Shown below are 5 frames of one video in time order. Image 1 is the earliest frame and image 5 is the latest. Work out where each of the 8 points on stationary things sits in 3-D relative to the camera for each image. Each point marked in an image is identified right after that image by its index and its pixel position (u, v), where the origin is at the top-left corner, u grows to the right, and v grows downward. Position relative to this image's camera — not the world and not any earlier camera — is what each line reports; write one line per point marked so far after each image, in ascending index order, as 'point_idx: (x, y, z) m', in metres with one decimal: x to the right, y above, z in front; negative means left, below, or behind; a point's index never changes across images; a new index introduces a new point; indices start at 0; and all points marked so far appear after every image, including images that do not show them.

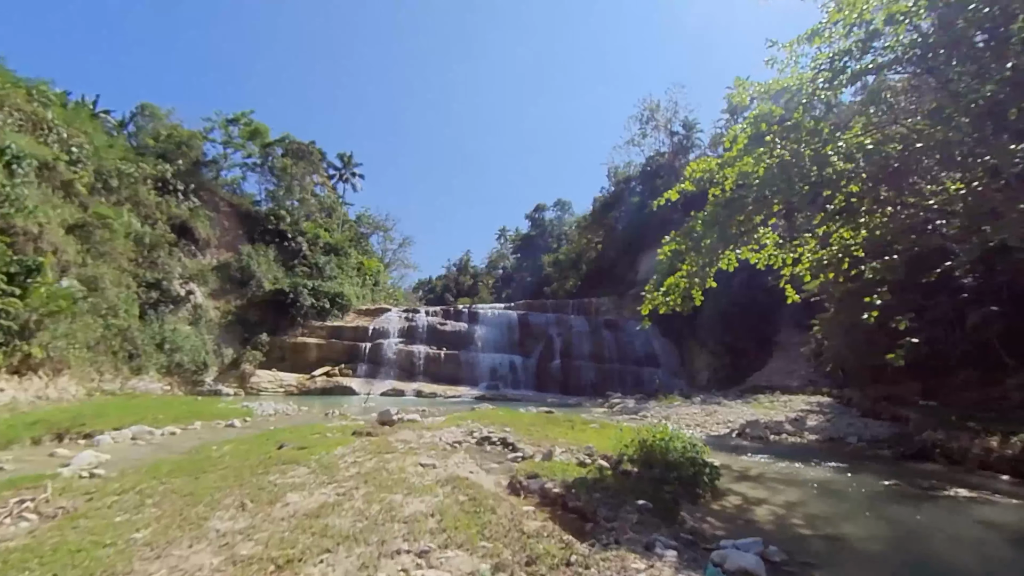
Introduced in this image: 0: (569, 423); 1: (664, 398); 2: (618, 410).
0: (+1.3, -3.3, +11.0) m
1: (+6.6, -4.7, +19.2) m
2: (+4.0, -4.6, +16.7) m
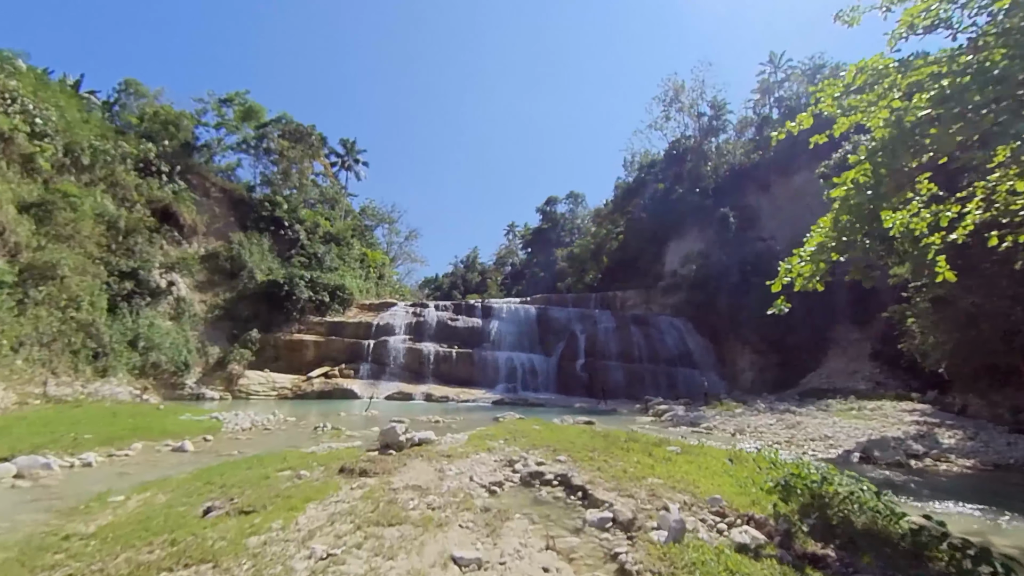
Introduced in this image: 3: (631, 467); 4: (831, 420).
0: (+2.2, -2.8, +8.1) m
1: (+7.6, -4.2, +16.3) m
2: (+4.9, -4.1, +13.9) m
3: (+1.7, -2.5, +6.1) m
4: (+9.0, -3.7, +12.5) m
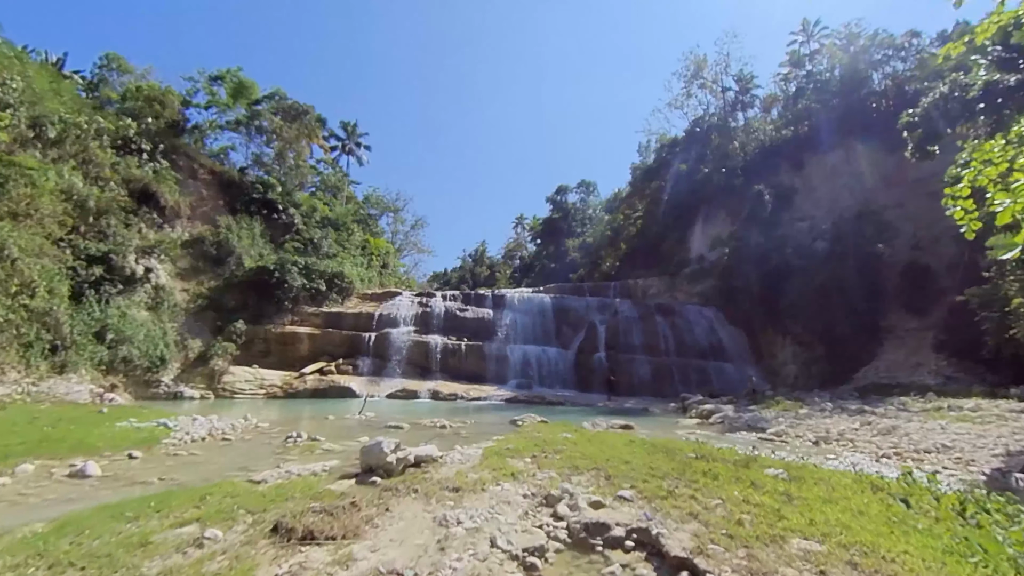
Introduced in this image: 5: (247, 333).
0: (+2.6, -2.3, +5.9) m
1: (+8.1, -3.6, +13.9) m
2: (+5.4, -3.4, +11.5) m
3: (+2.0, -2.0, +3.8) m
4: (+9.5, -3.1, +10.1) m
5: (-11.7, -2.0, +19.6) m
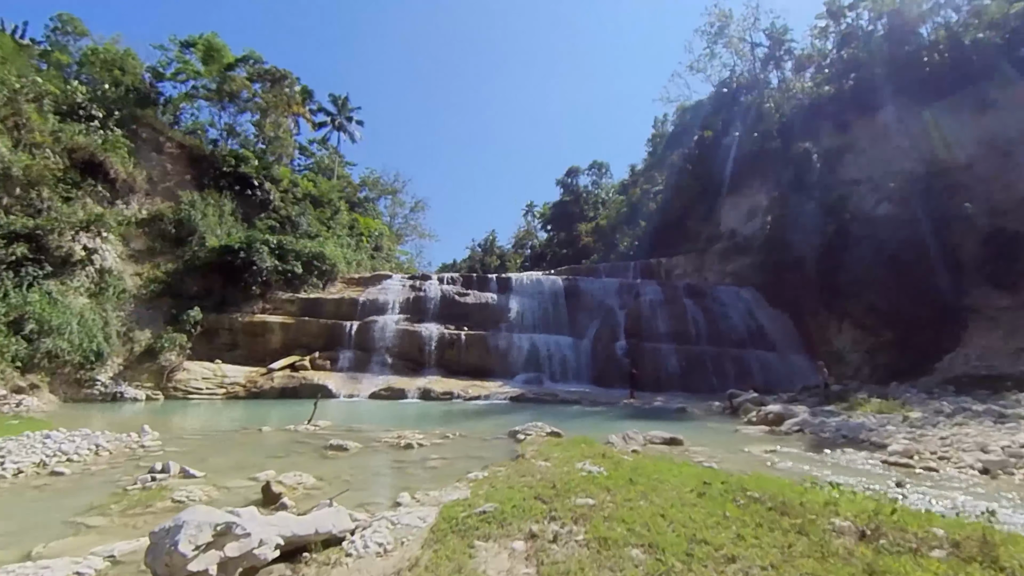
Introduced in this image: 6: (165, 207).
0: (+2.4, -1.6, +2.7) m
1: (+8.2, -2.7, +10.7) m
2: (+5.4, -2.7, +8.4) m
3: (+1.8, -1.3, +0.7) m
4: (+9.4, -2.2, +6.8) m
5: (-11.5, -1.3, +16.8) m
6: (-15.3, +3.5, +19.6) m
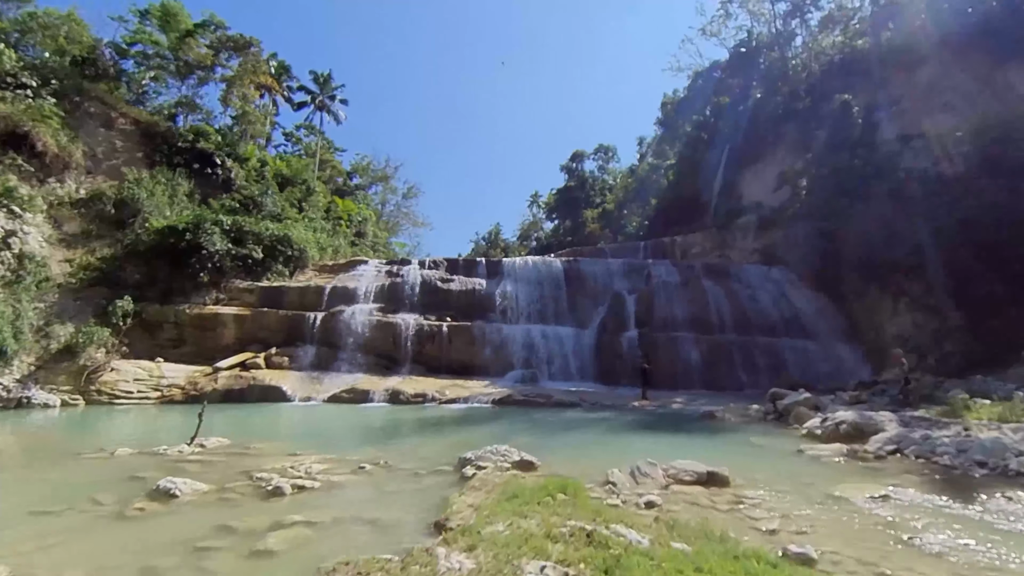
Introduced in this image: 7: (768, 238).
0: (+1.8, -1.1, +0.1) m
1: (+7.7, -2.0, +7.9) m
2: (+4.9, -2.0, +5.7) m
3: (+1.1, -0.8, -1.9) m
4: (+8.8, -1.5, +4.0) m
5: (-11.8, -0.9, +14.5) m
6: (-15.7, +3.9, +17.3) m
7: (+11.1, +2.1, +19.2) m
